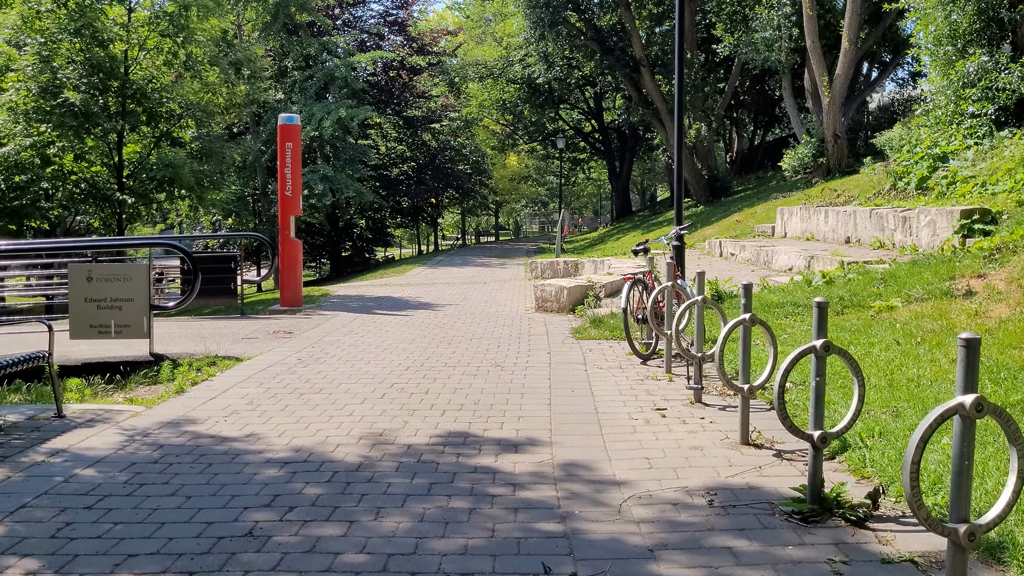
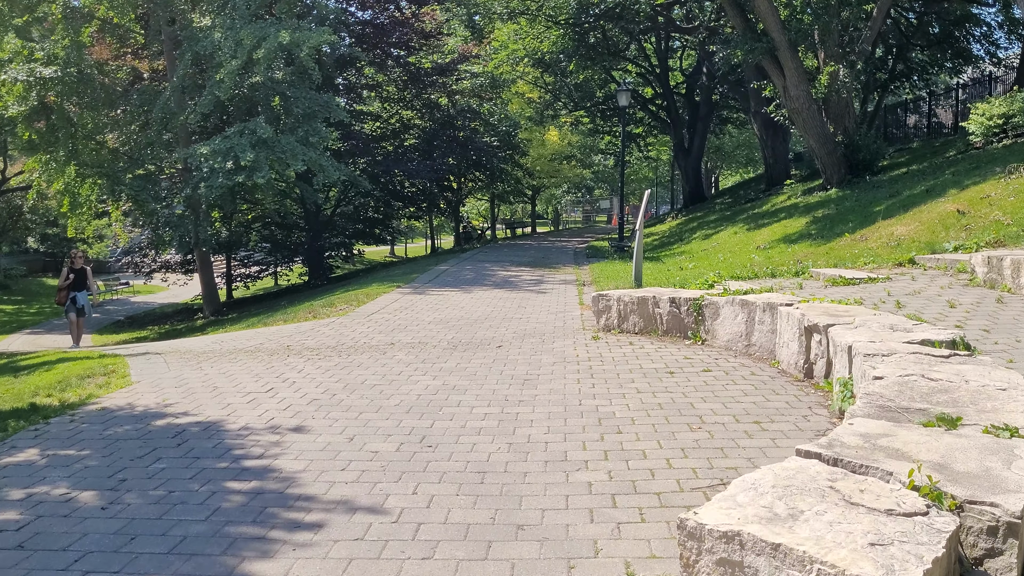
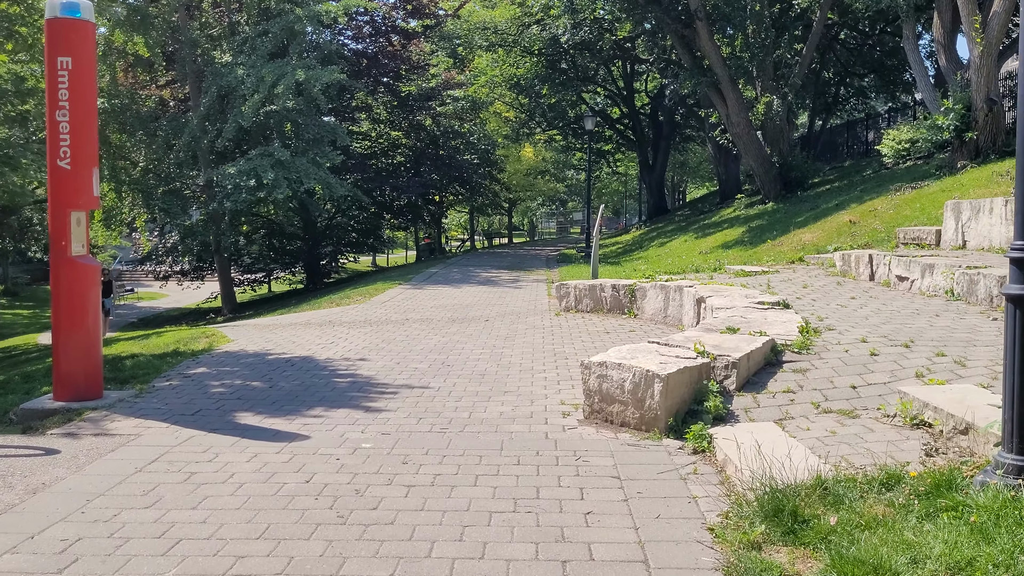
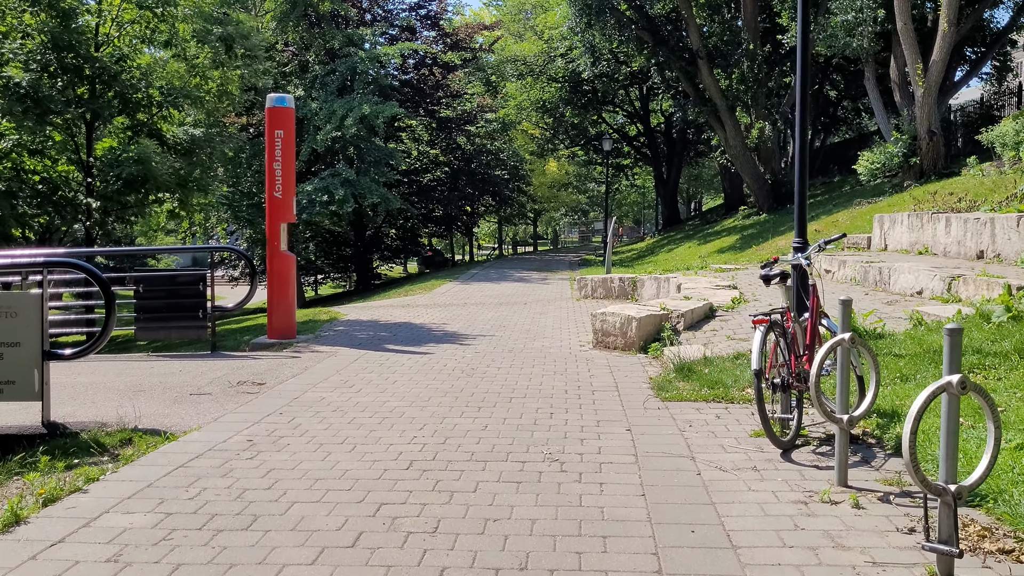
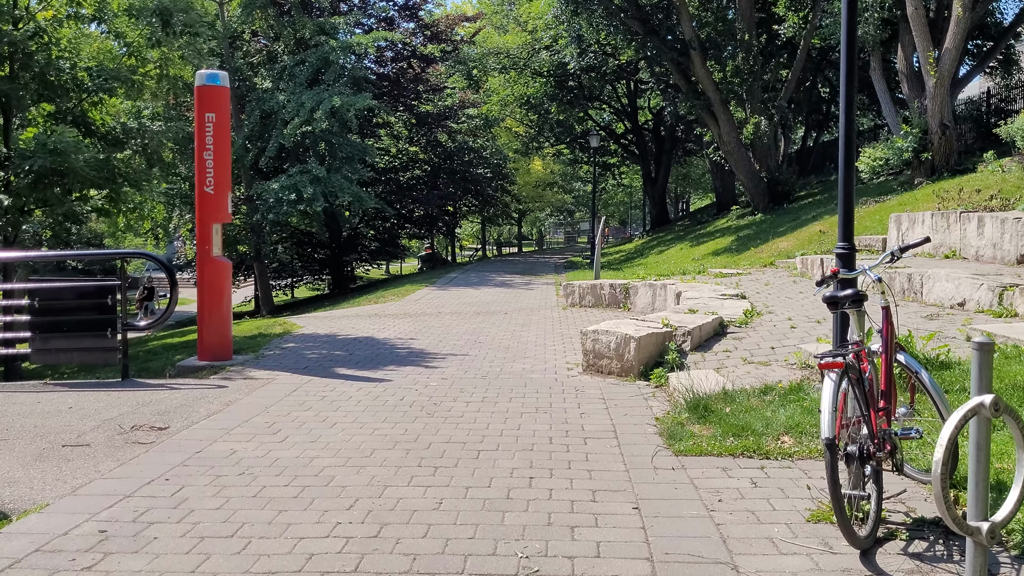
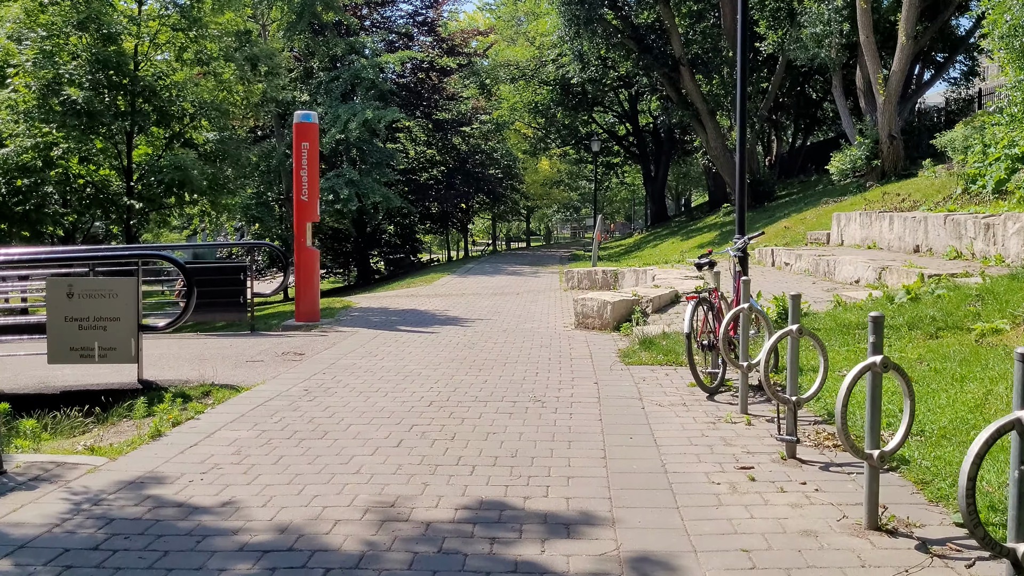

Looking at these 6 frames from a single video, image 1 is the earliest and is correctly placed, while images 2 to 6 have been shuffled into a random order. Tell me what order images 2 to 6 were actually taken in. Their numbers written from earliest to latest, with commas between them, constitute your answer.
6, 4, 5, 3, 2
